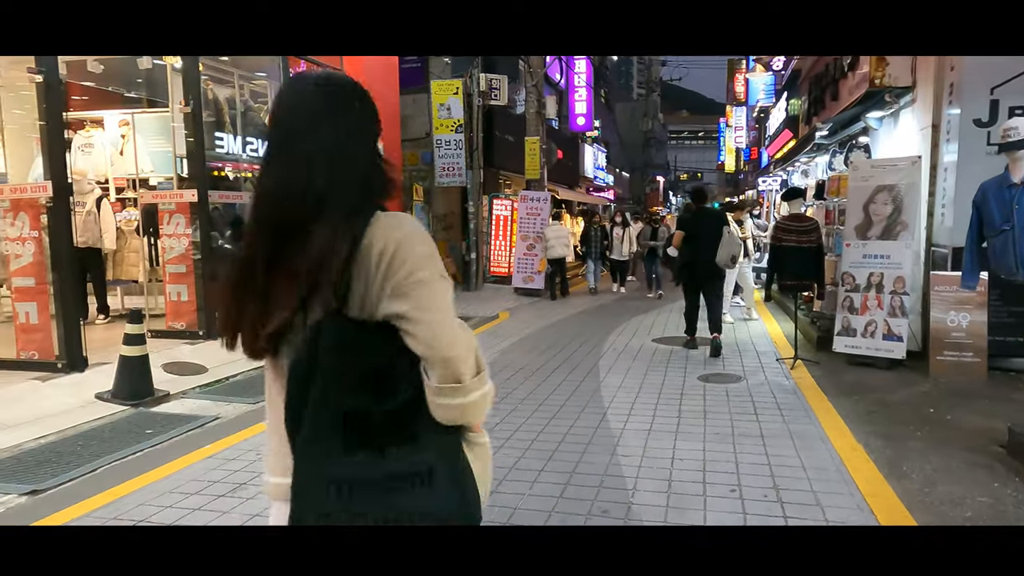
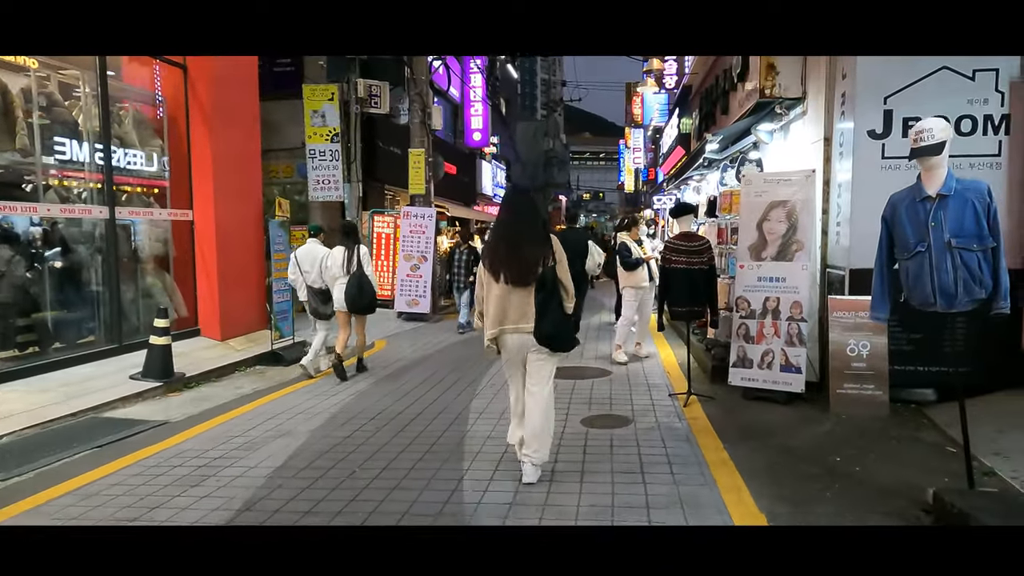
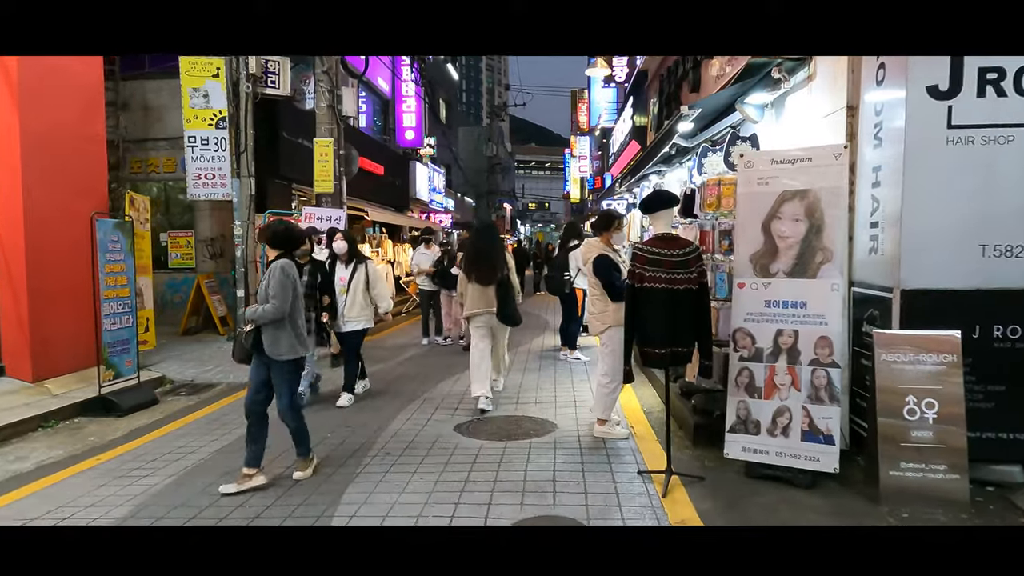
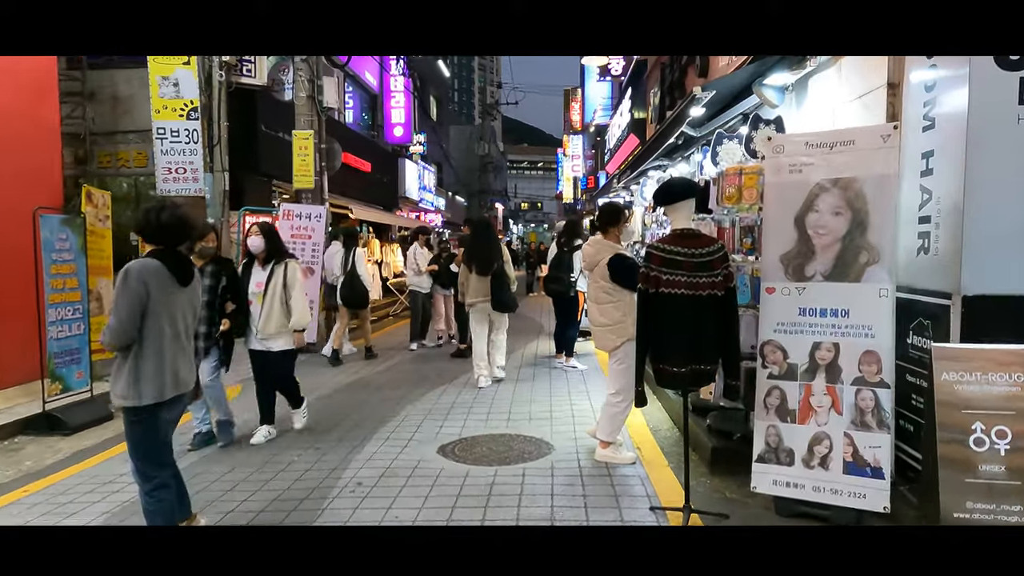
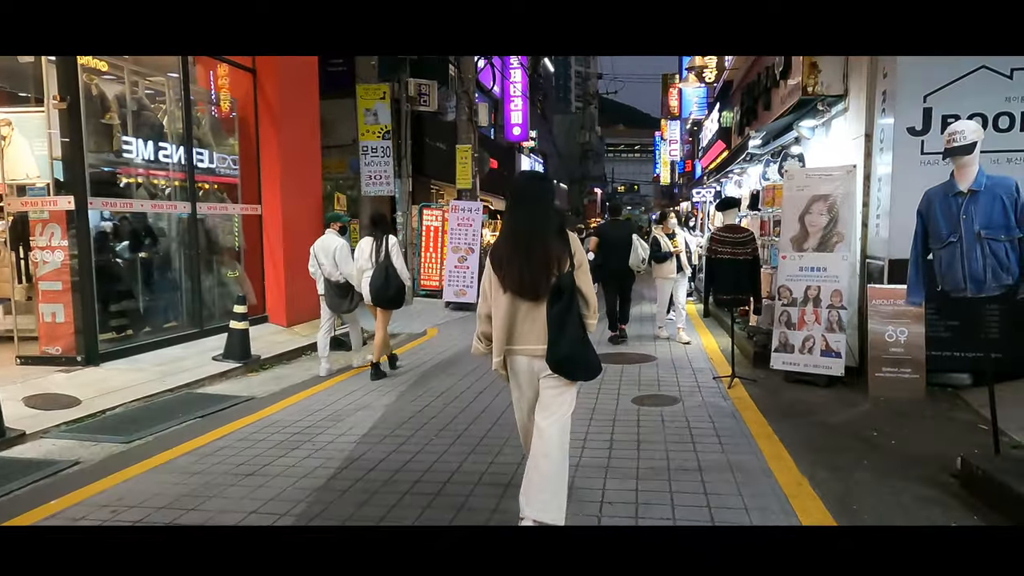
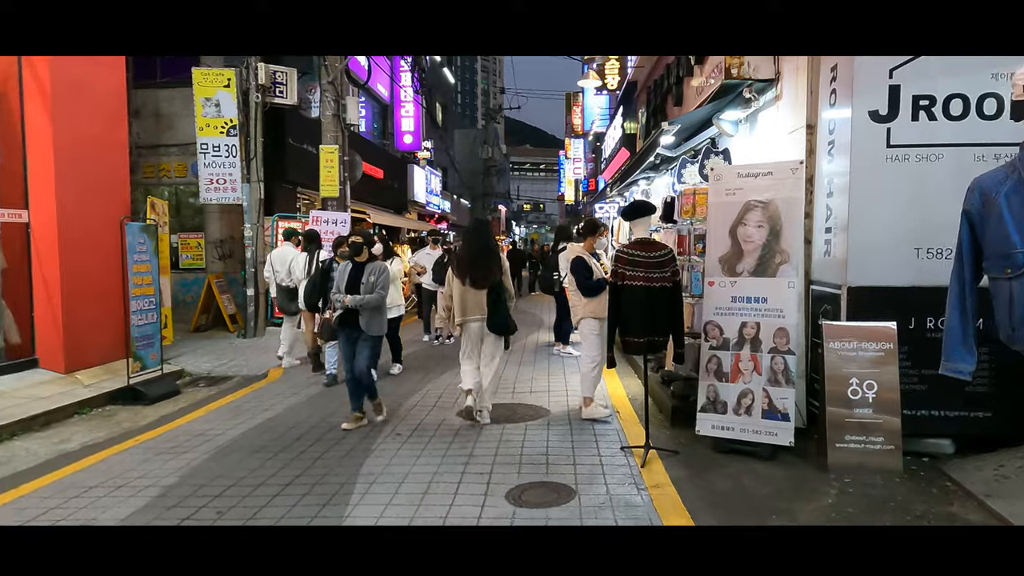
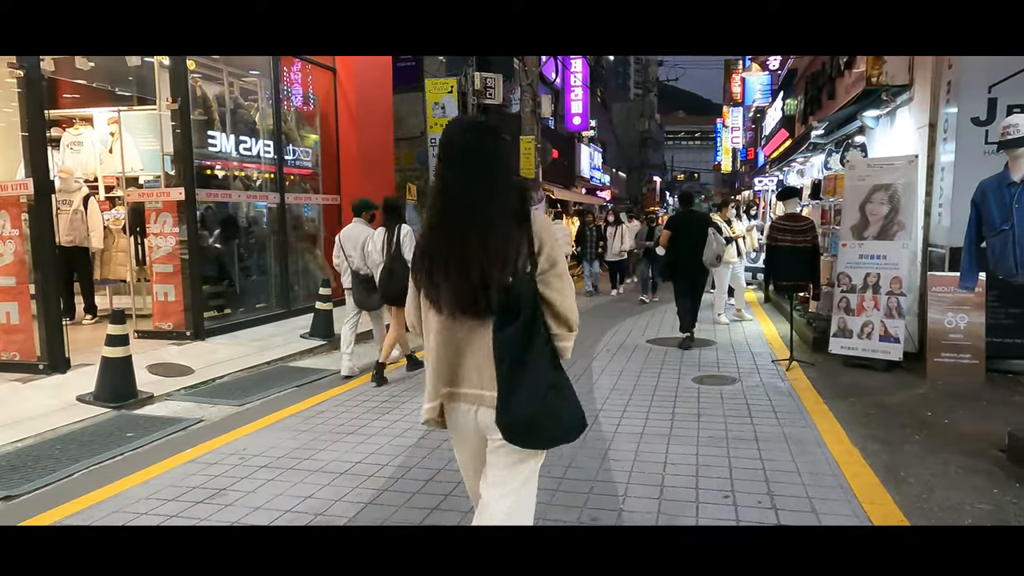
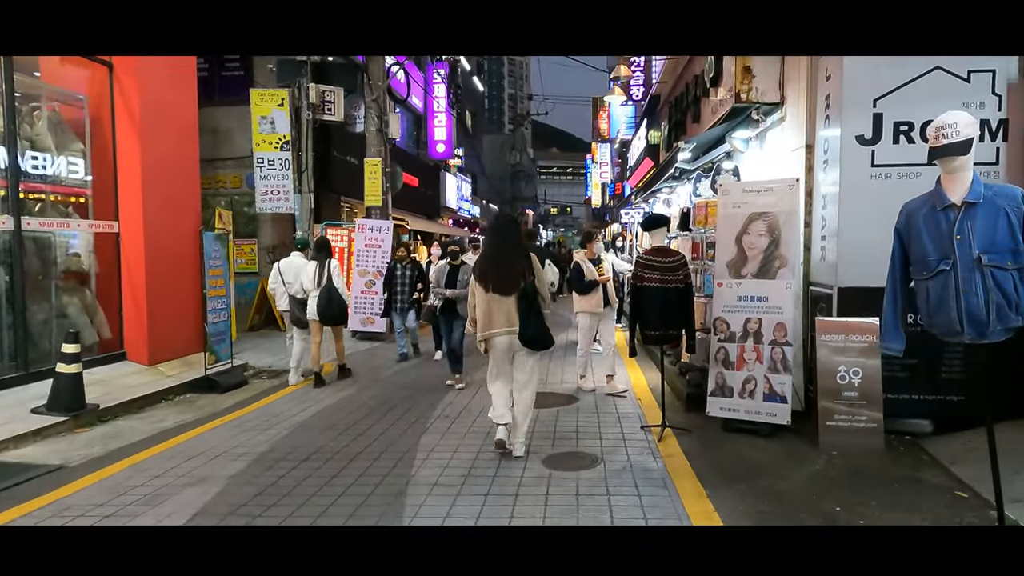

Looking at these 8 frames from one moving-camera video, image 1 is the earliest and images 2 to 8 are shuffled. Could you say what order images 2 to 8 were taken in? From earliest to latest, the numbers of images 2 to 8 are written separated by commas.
7, 5, 2, 8, 6, 3, 4
